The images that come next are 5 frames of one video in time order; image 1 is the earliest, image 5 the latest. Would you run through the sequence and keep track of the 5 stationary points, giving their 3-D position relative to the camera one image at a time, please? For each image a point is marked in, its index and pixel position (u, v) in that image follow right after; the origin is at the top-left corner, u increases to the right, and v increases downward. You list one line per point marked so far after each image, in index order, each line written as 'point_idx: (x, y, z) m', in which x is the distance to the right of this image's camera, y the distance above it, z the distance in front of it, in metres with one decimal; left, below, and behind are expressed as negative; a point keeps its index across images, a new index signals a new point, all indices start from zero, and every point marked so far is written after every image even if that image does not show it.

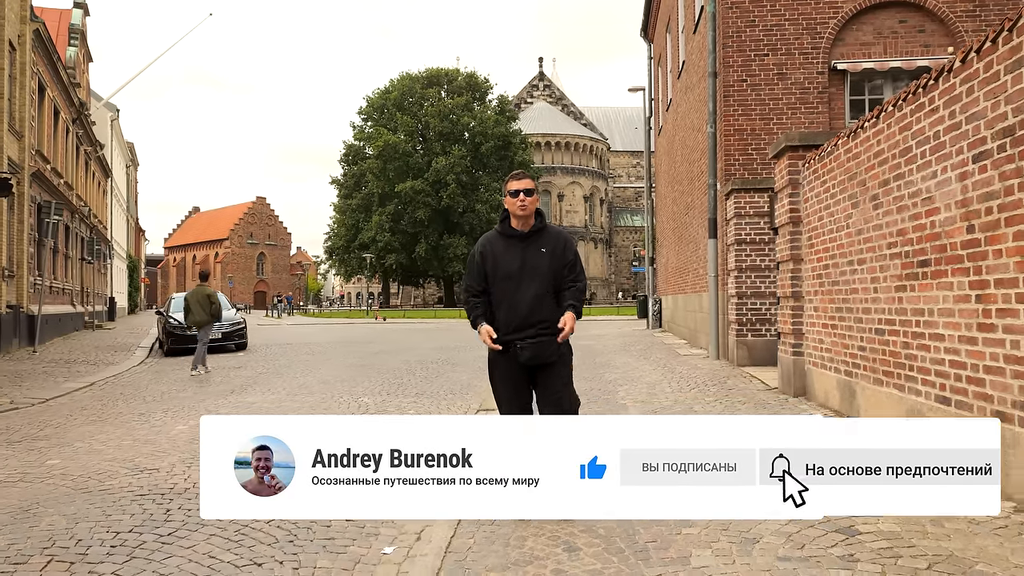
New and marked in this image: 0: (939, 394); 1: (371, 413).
0: (+2.8, -0.7, +5.1) m
1: (-1.6, -1.4, +8.6) m
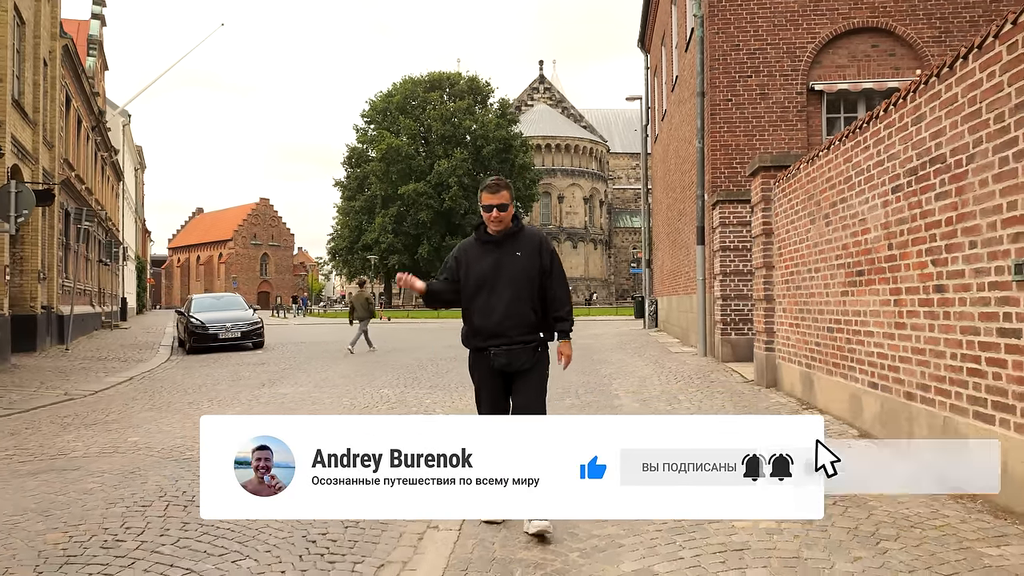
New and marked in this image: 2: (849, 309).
0: (+2.9, -0.8, +6.2) m
1: (-1.6, -1.5, +9.8) m
2: (+3.0, -0.2, +6.7) m
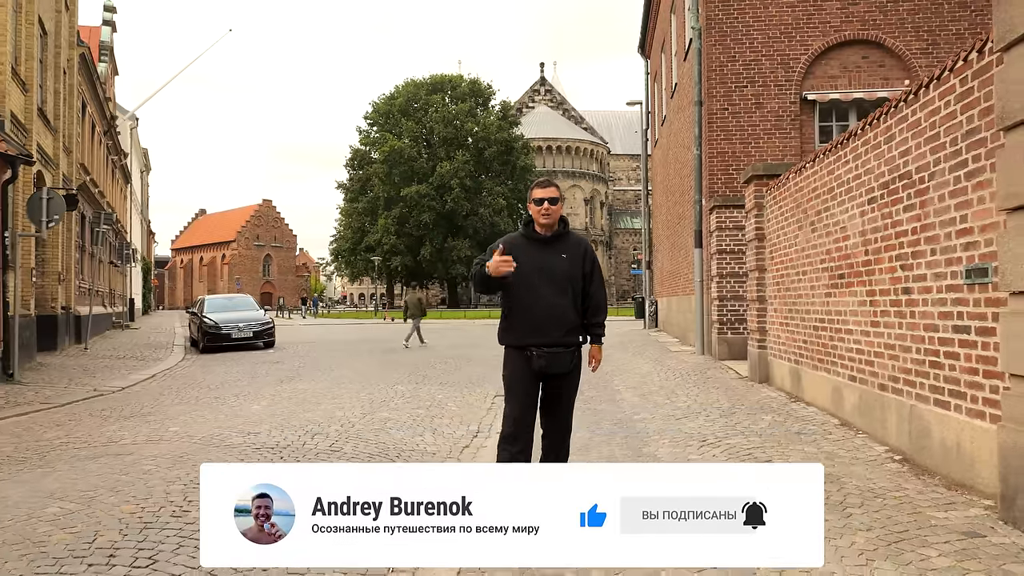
0: (+3.0, -0.8, +6.8) m
1: (-1.5, -1.5, +10.4) m
2: (+3.1, -0.2, +7.3) m
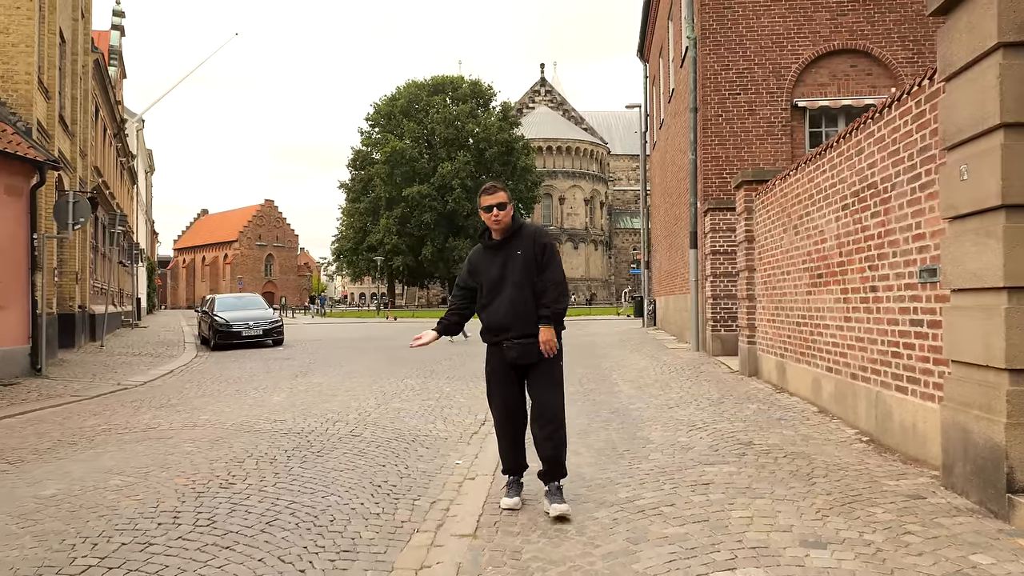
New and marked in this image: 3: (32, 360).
0: (+3.1, -0.8, +7.4) m
1: (-1.4, -1.5, +11.0) m
2: (+3.1, -0.2, +7.9) m
3: (-8.0, -1.2, +12.6) m
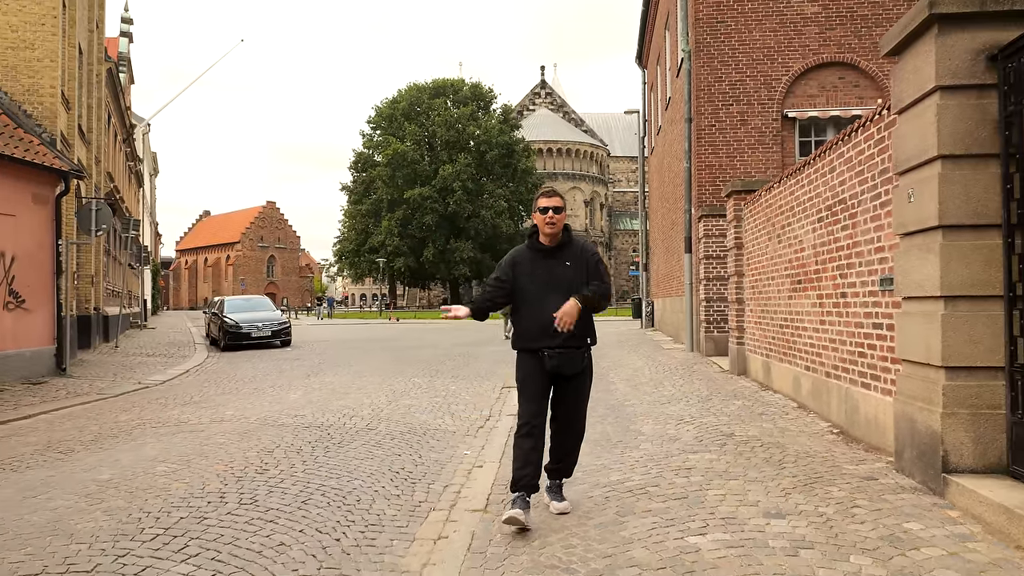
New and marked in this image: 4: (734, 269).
0: (+3.1, -0.8, +8.0) m
1: (-1.4, -1.5, +11.6) m
2: (+3.1, -0.2, +8.5) m
3: (-7.9, -1.3, +13.3) m
4: (+3.4, +0.3, +11.5) m
